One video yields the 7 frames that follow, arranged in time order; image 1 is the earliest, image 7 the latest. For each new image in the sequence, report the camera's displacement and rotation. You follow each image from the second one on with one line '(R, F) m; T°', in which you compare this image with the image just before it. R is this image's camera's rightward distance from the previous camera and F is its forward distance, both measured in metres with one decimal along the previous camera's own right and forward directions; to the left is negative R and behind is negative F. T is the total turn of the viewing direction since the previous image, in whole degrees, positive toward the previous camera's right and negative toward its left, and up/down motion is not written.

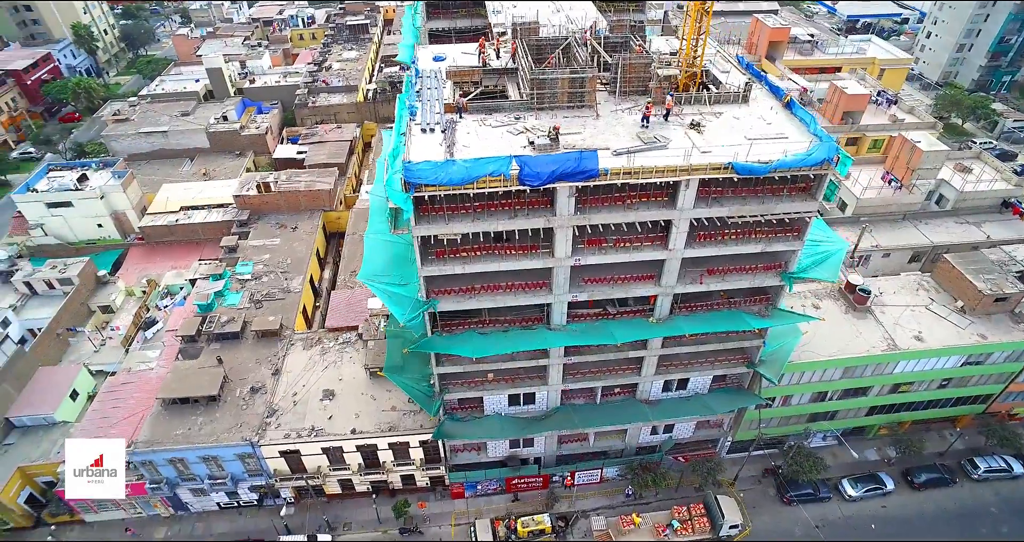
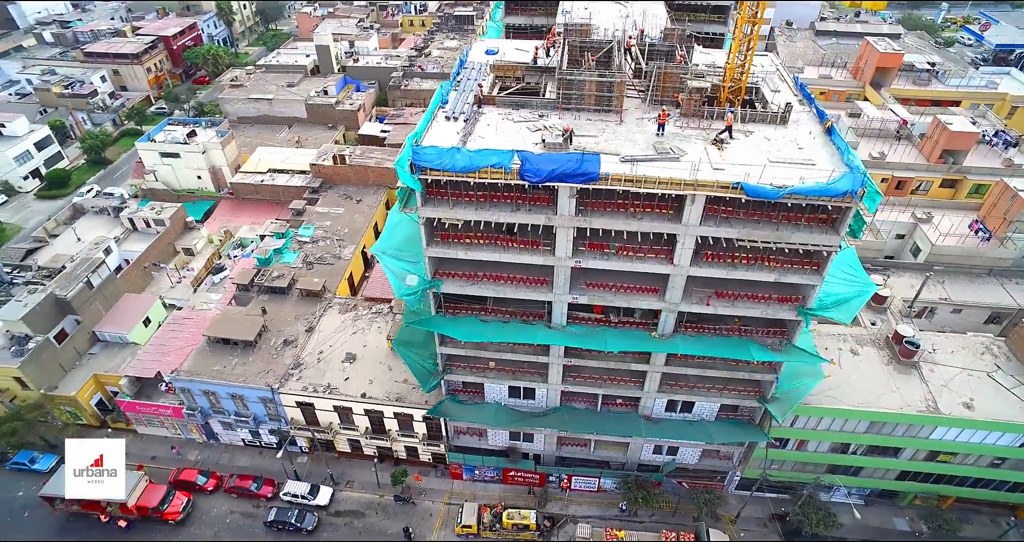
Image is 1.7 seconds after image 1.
(+5.6, -0.3) m; -9°
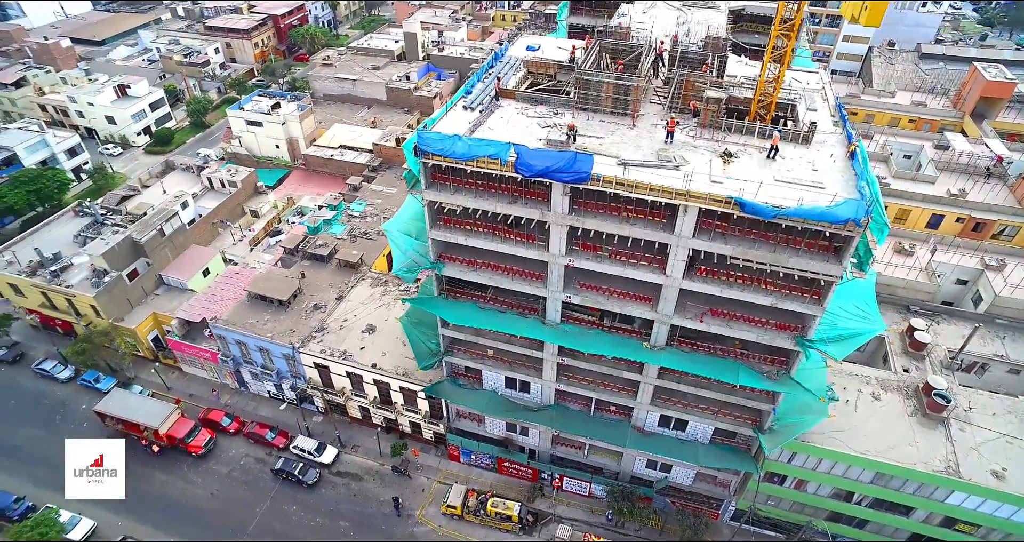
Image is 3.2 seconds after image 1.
(+5.4, -0.3) m; -8°
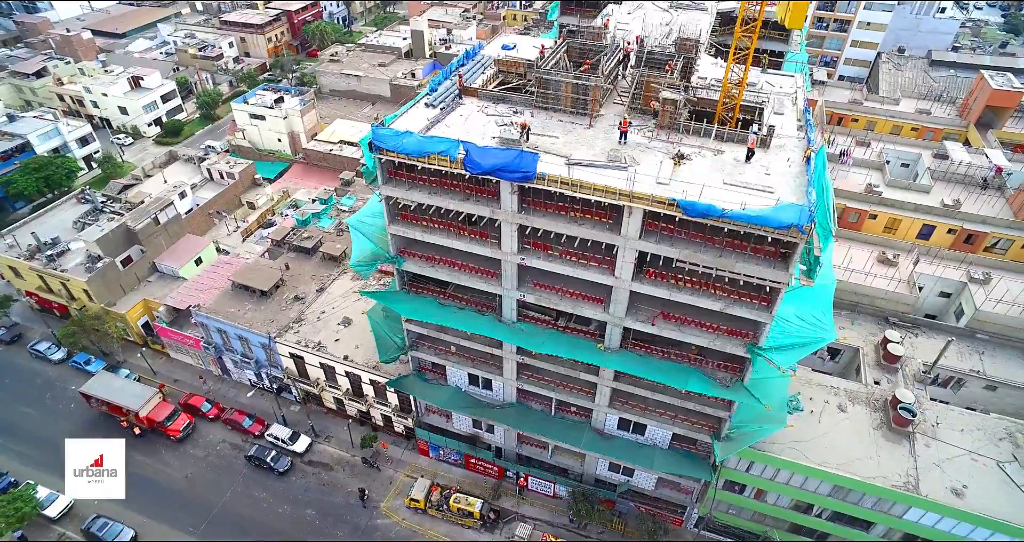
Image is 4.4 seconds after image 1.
(+4.2, 0.0) m; -2°
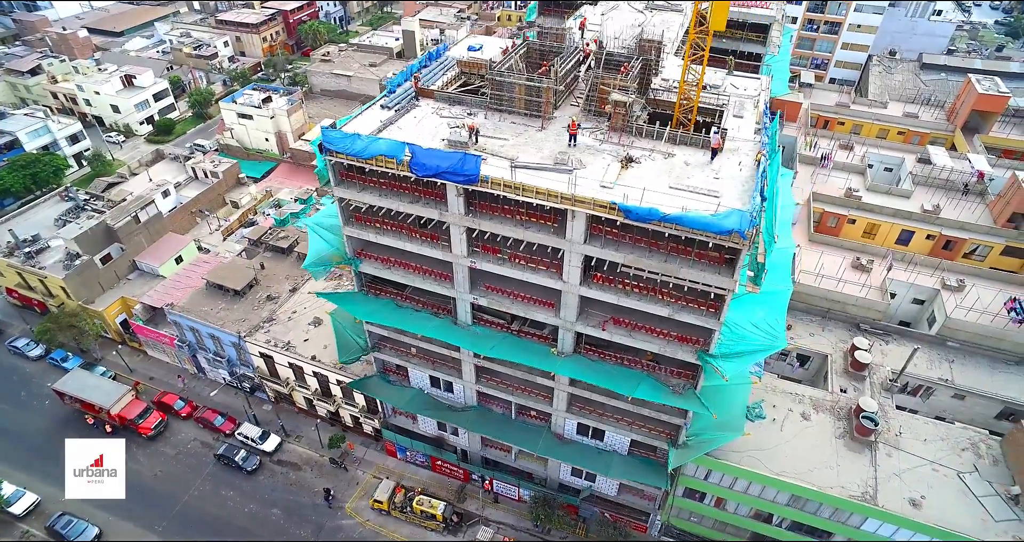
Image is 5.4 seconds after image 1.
(+3.5, +0.3) m; -1°
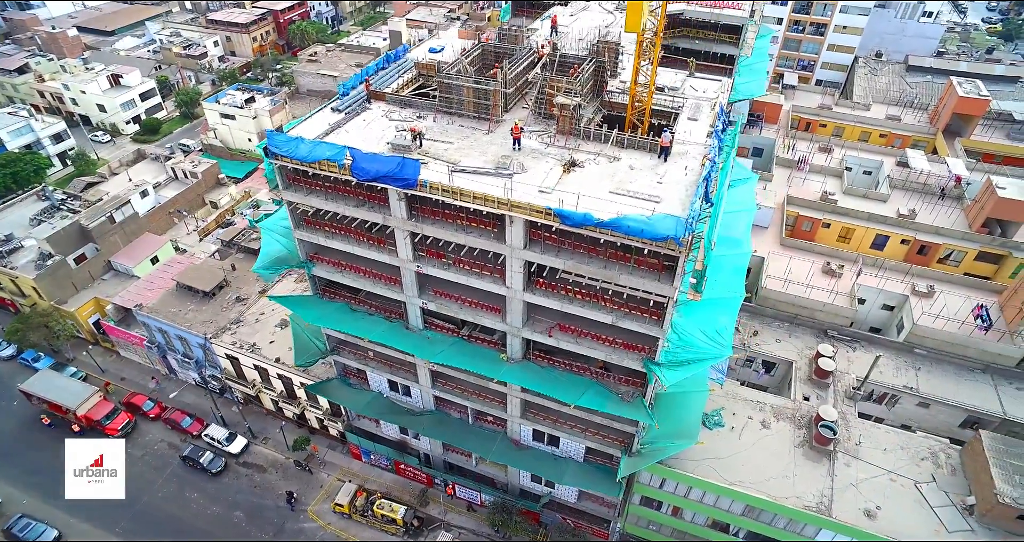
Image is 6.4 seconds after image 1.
(+3.5, +0.5) m; 0°
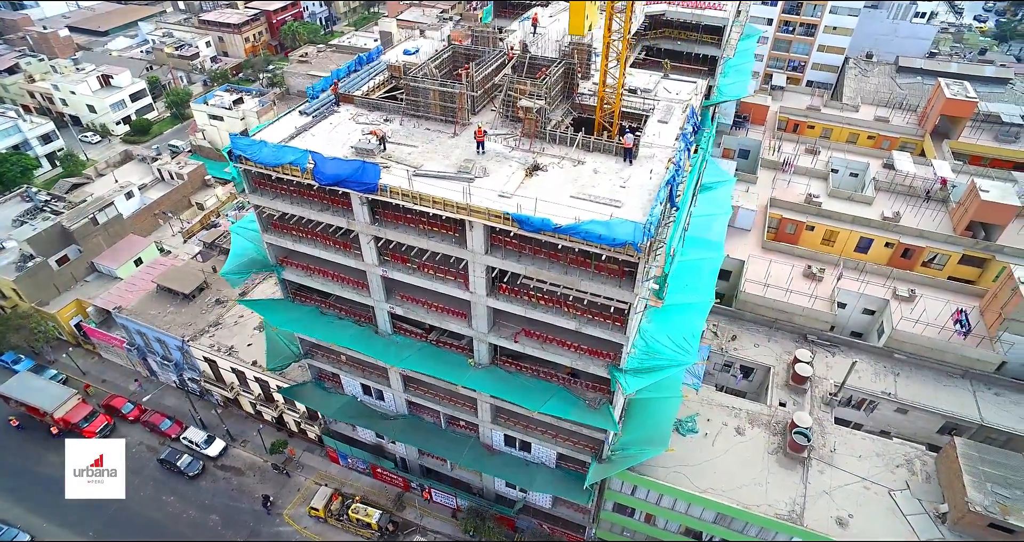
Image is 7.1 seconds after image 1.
(+2.1, +0.4) m; 0°
